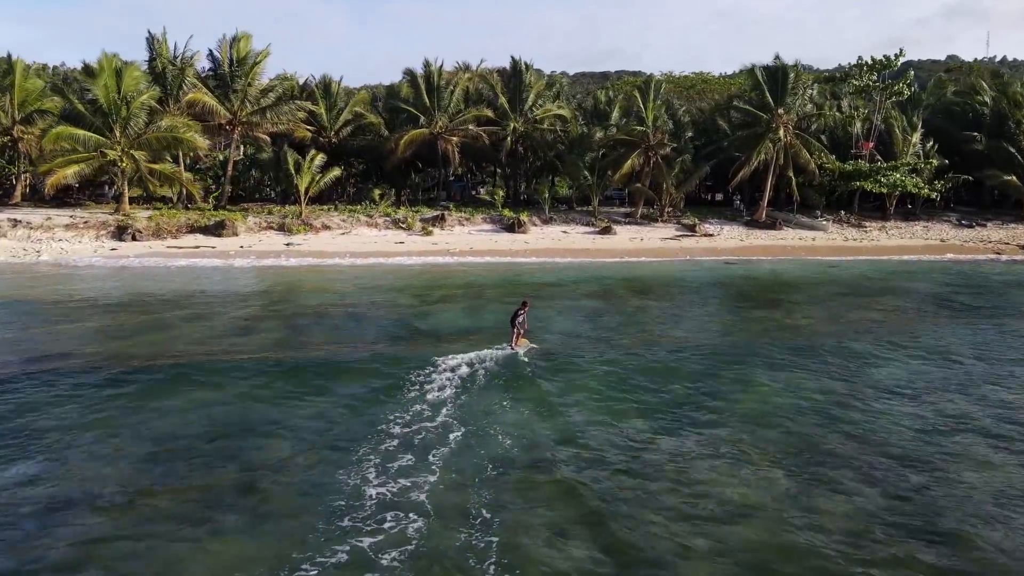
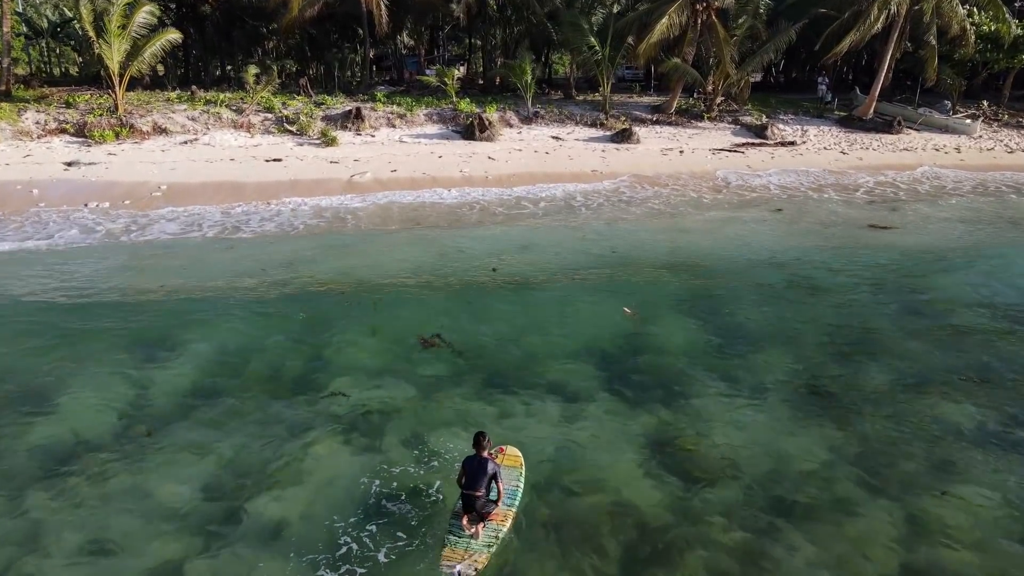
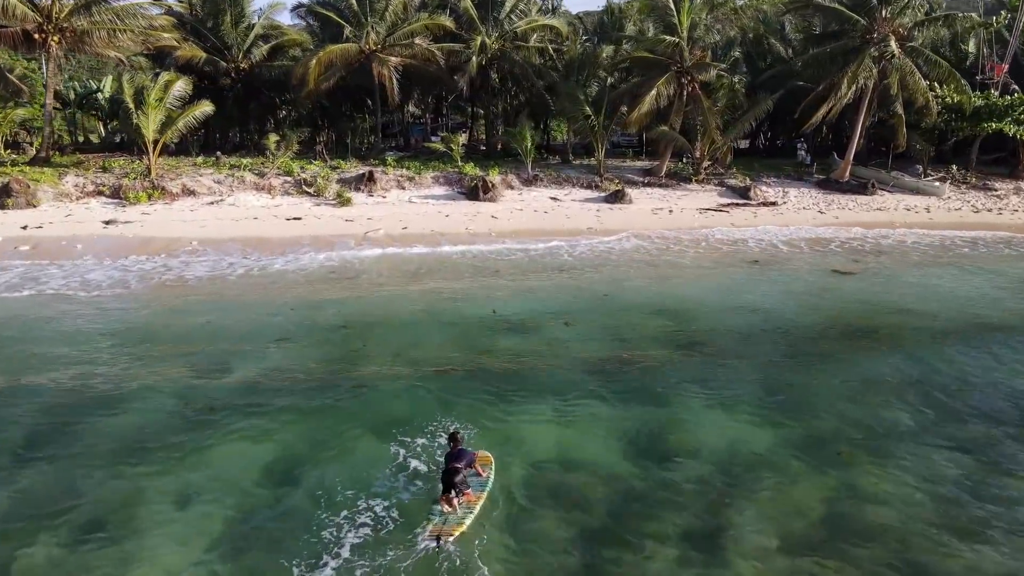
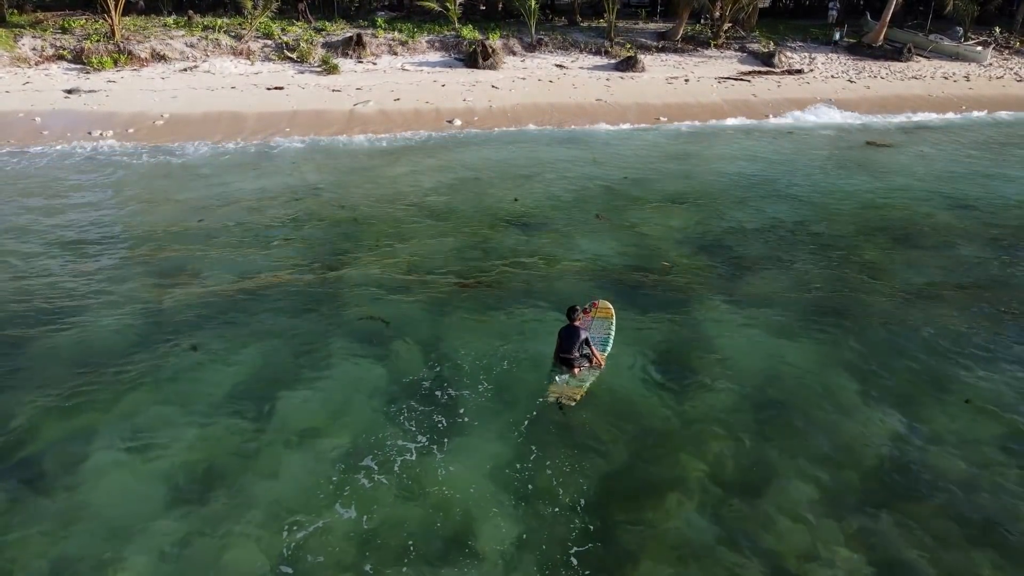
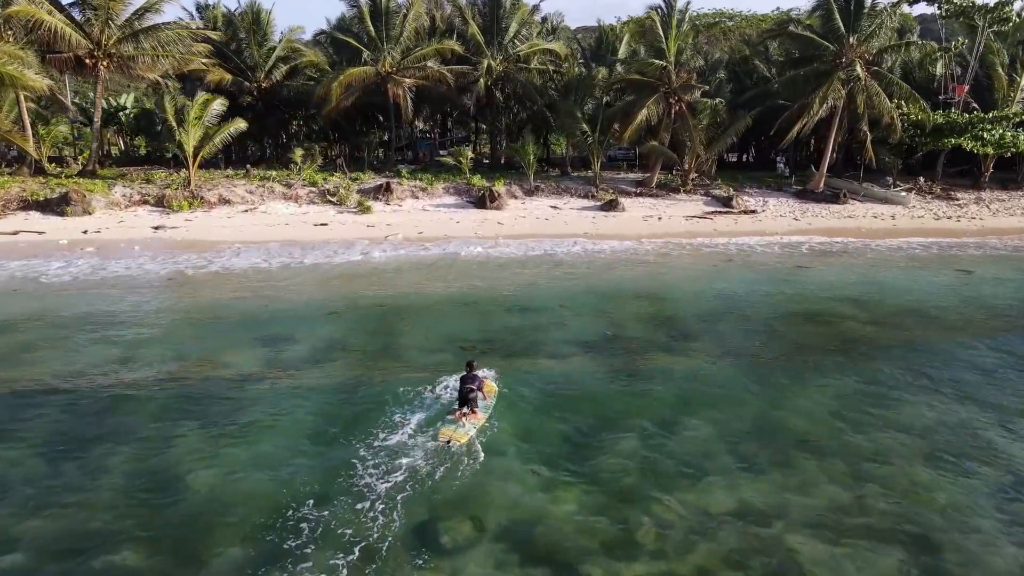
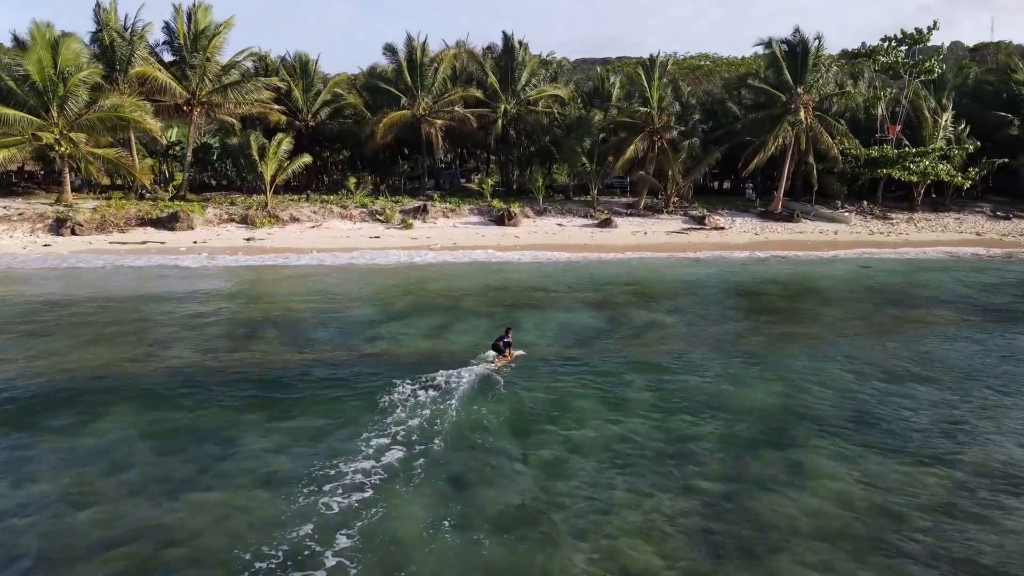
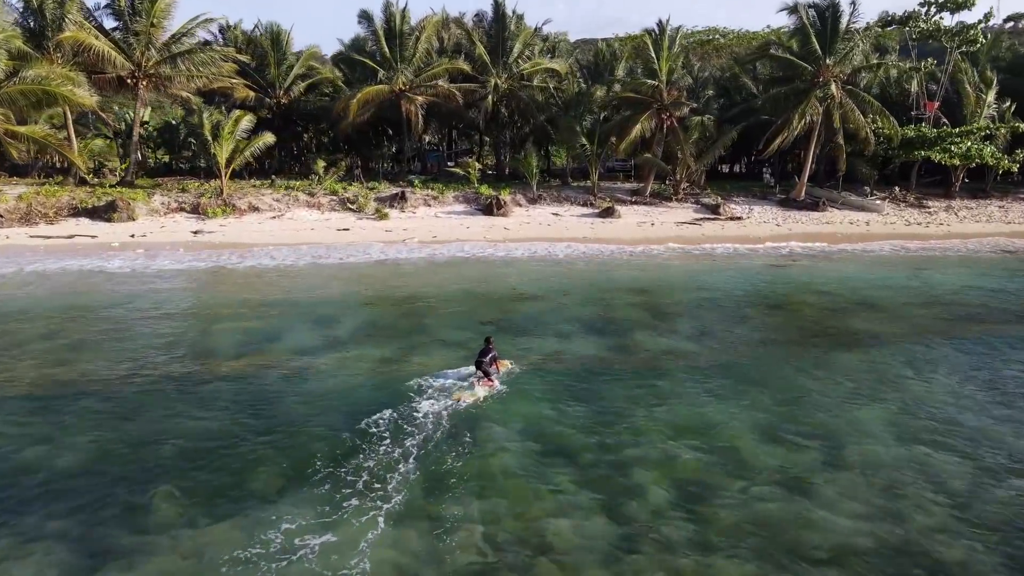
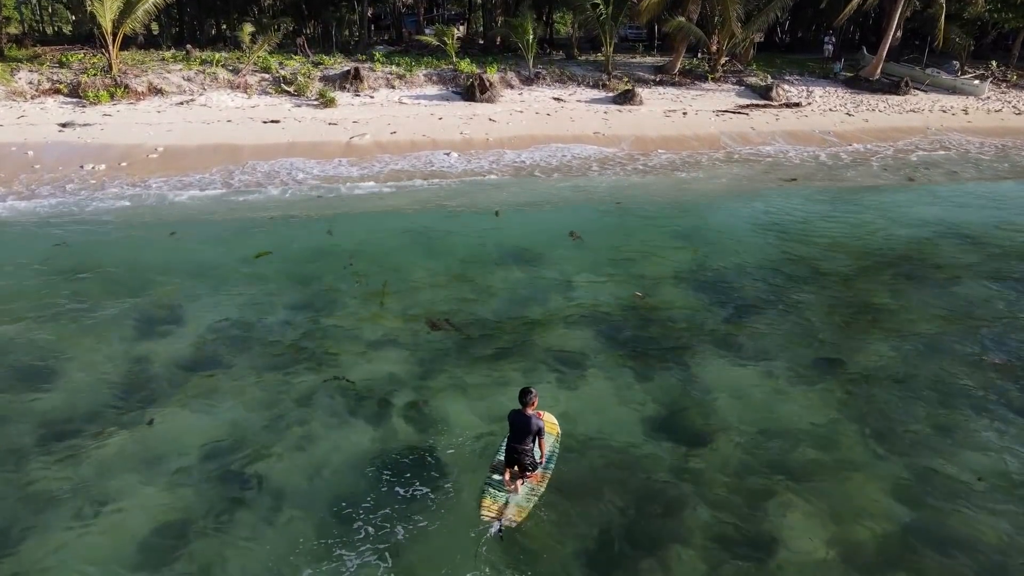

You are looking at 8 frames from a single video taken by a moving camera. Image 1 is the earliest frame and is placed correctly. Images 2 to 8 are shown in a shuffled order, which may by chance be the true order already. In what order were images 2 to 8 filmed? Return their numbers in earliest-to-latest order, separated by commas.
6, 7, 5, 3, 2, 8, 4
